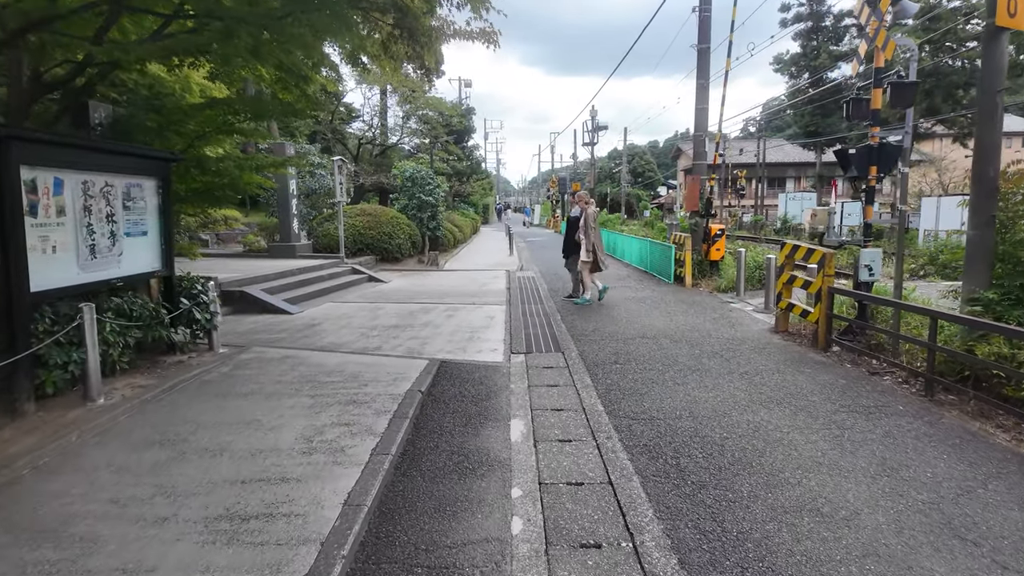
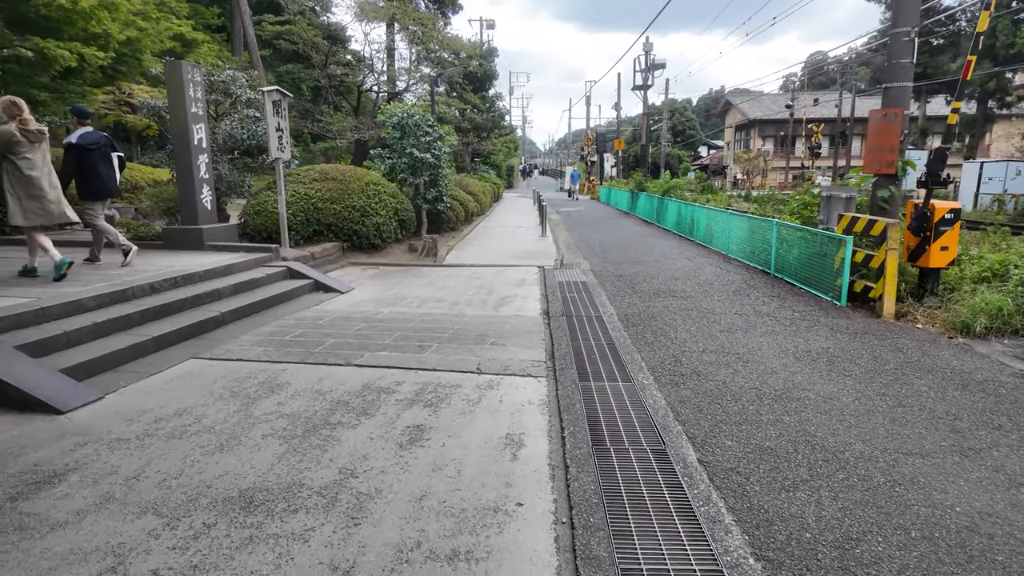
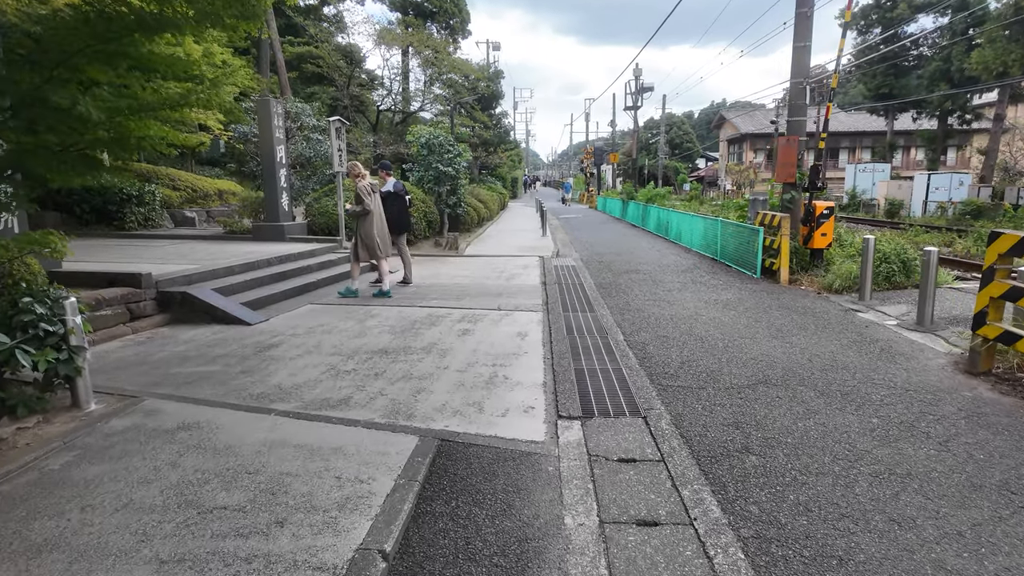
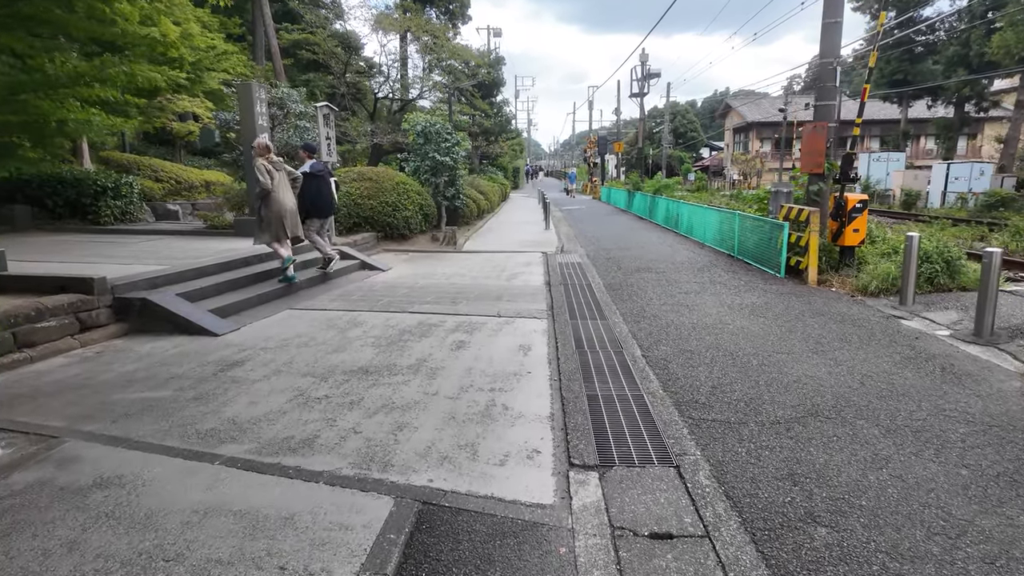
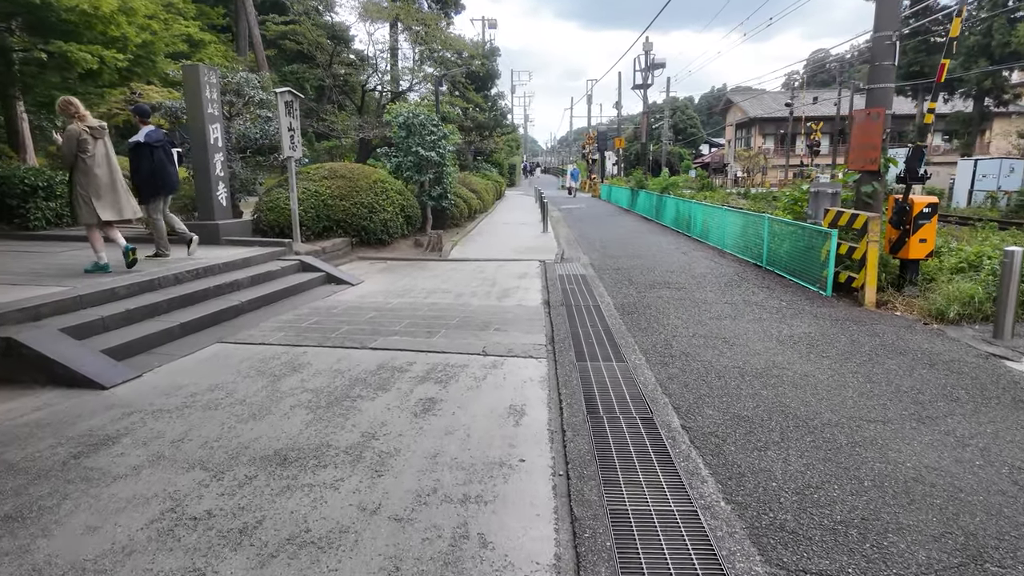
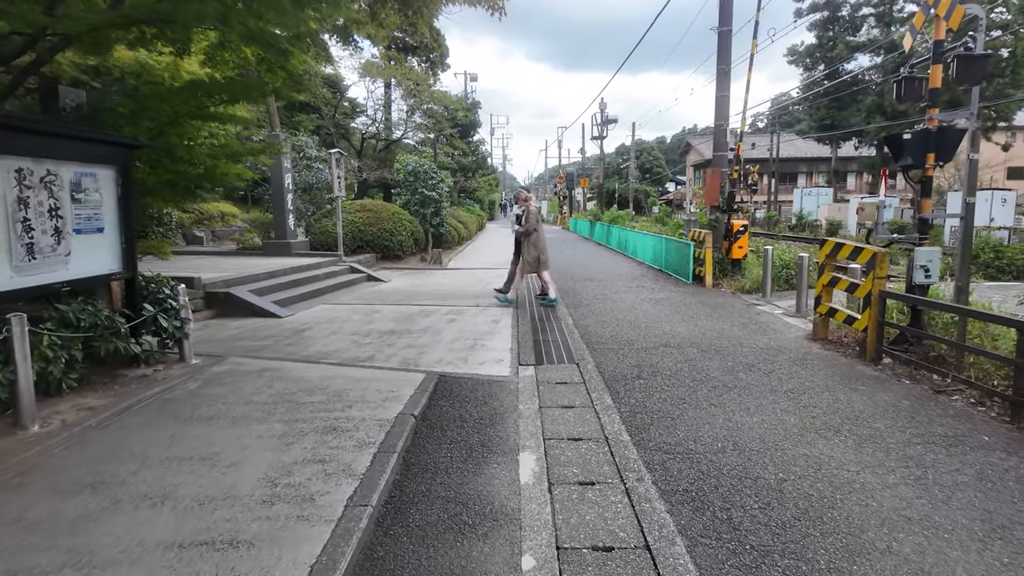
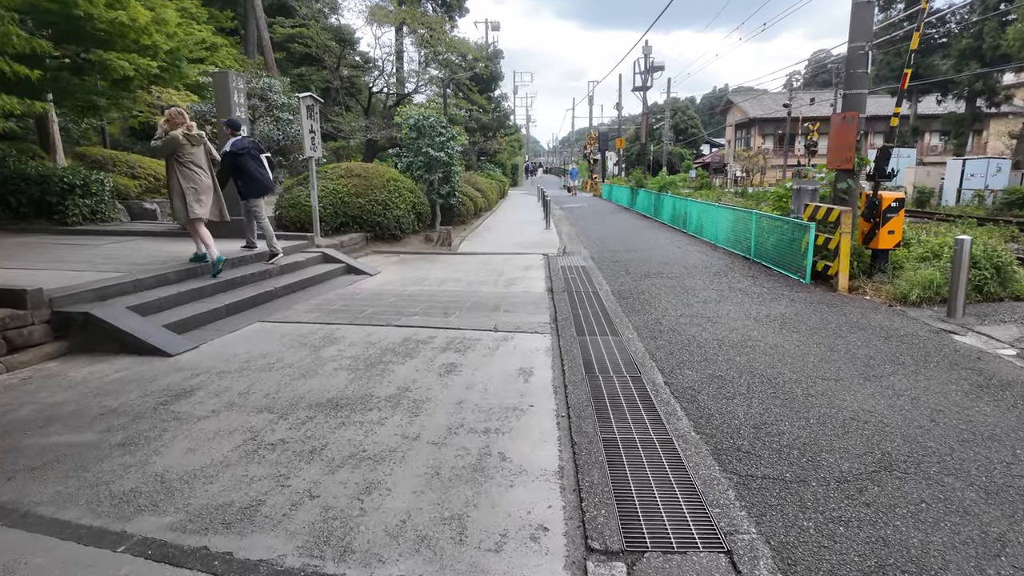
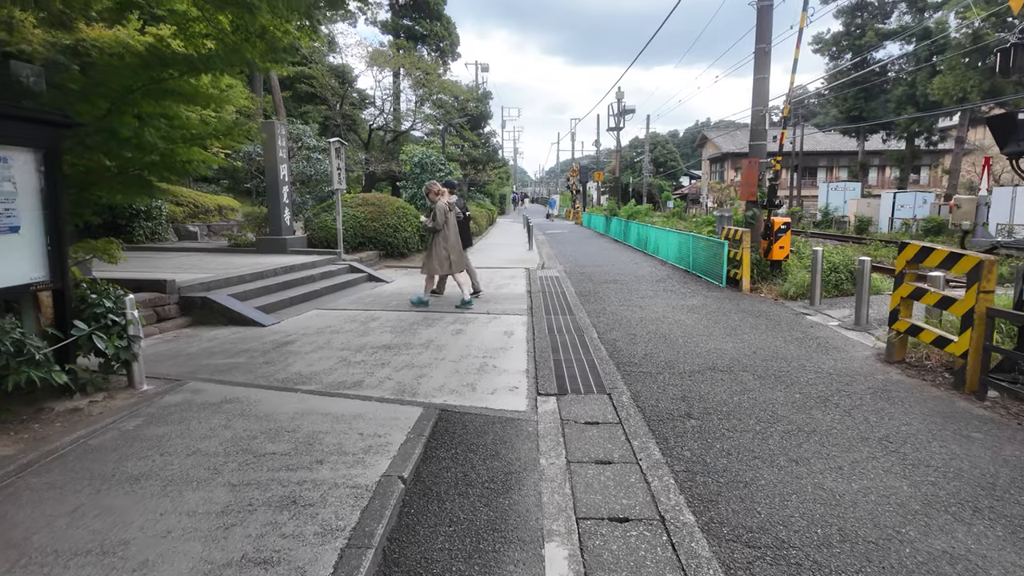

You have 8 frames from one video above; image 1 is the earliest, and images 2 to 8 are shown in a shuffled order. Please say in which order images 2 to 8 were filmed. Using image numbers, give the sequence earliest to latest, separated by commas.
6, 8, 3, 4, 7, 5, 2
